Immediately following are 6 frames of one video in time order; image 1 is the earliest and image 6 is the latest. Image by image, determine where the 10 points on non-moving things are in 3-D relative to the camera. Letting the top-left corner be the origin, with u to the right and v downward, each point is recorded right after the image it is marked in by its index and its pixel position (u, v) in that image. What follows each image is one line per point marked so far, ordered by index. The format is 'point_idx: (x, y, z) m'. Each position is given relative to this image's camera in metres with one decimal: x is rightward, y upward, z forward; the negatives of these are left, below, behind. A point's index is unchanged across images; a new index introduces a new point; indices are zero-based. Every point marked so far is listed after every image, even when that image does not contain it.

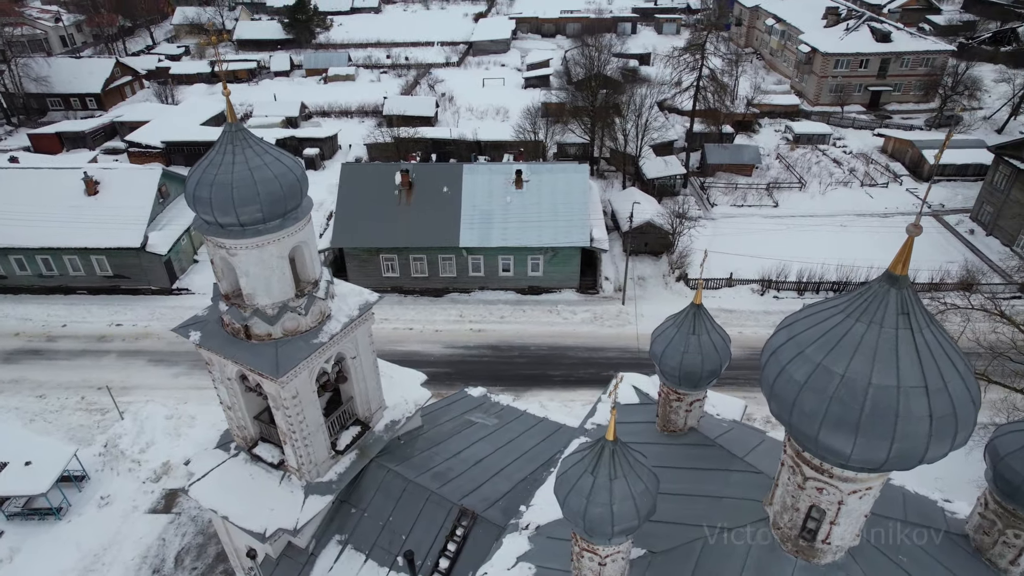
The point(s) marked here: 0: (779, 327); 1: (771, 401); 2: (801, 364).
0: (+3.2, -0.5, +7.6) m
1: (+3.0, -1.3, +7.4) m
2: (+3.1, -0.8, +7.0) m
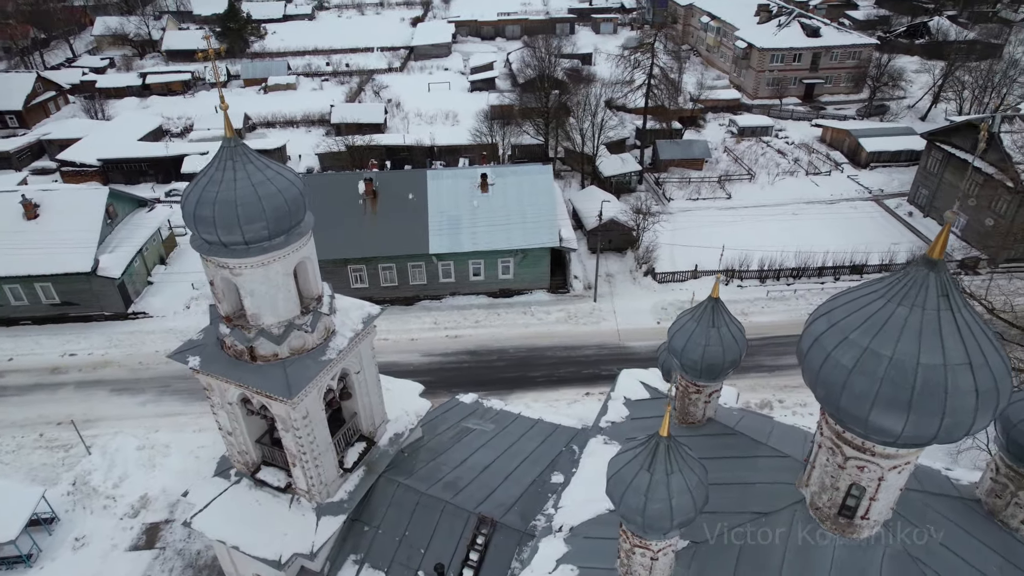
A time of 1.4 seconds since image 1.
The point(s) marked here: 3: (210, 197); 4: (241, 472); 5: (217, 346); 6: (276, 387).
0: (+3.8, -0.3, +7.9) m
1: (+3.6, -1.2, +7.7) m
2: (+3.8, -0.7, +7.3) m
3: (-4.8, +1.5, +10.4) m
4: (-5.6, -3.8, +13.6) m
5: (-5.5, -1.1, +12.1) m
6: (-4.1, -1.7, +11.3) m
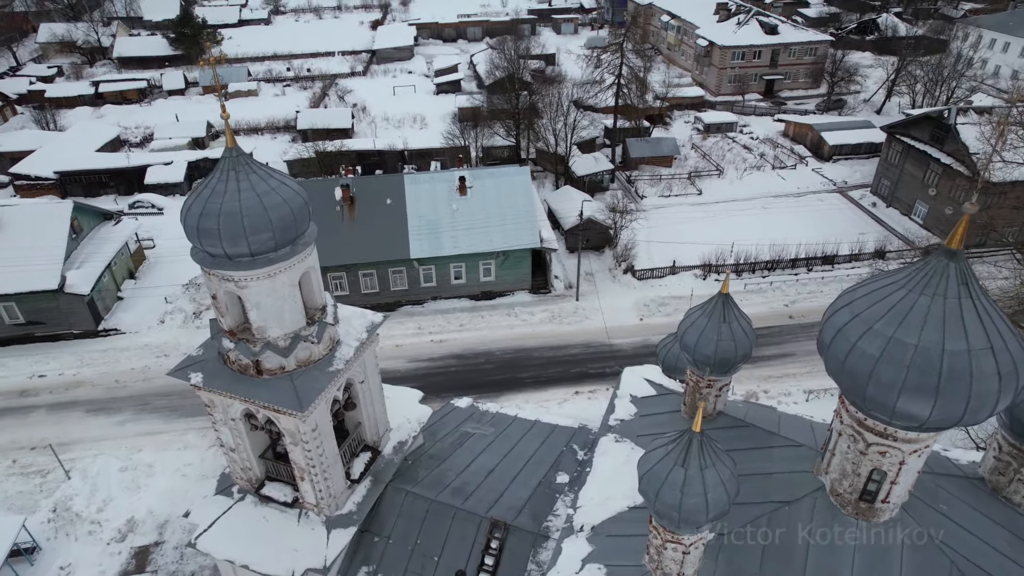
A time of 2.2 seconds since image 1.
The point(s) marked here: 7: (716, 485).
0: (+4.1, -0.2, +8.2) m
1: (+4.0, -1.1, +7.9) m
2: (+4.2, -0.6, +7.6) m
3: (-4.6, +1.2, +10.1) m
4: (-5.5, -4.1, +13.3) m
5: (-5.3, -1.3, +11.8) m
6: (-3.8, -1.9, +11.1) m
7: (+2.5, -2.4, +7.9) m
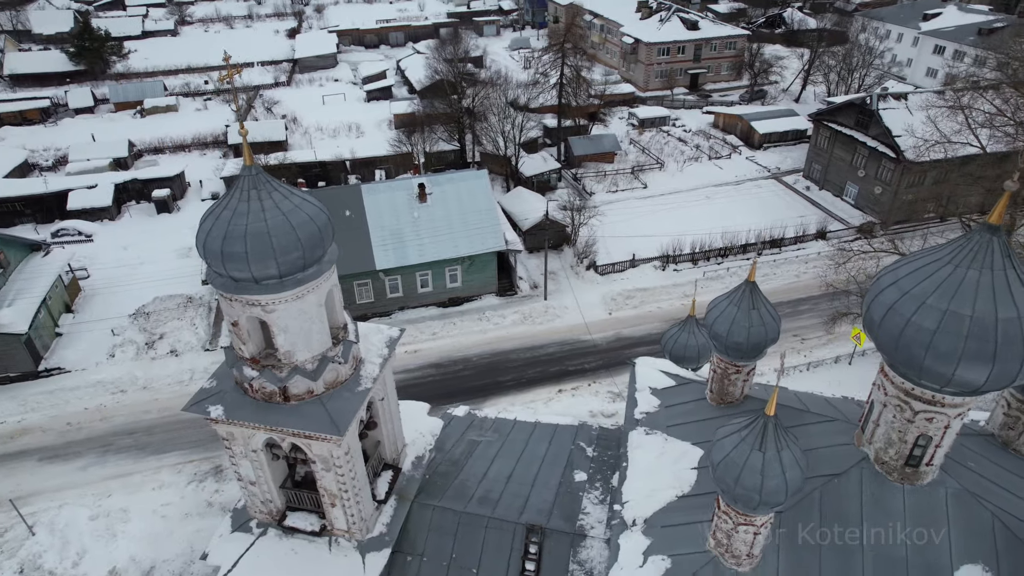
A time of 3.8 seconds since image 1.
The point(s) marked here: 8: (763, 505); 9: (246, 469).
0: (+5.0, 0.0, +8.7) m
1: (+5.0, -0.8, +8.4) m
2: (+5.1, -0.3, +8.1) m
3: (-4.0, +0.8, +9.6) m
4: (-4.8, -4.6, +12.7) m
5: (-4.7, -1.8, +11.2) m
6: (-3.1, -2.2, +10.6) m
7: (+3.5, -2.2, +8.2) m
8: (+3.2, -2.8, +8.3) m
9: (-4.9, -3.3, +12.0) m
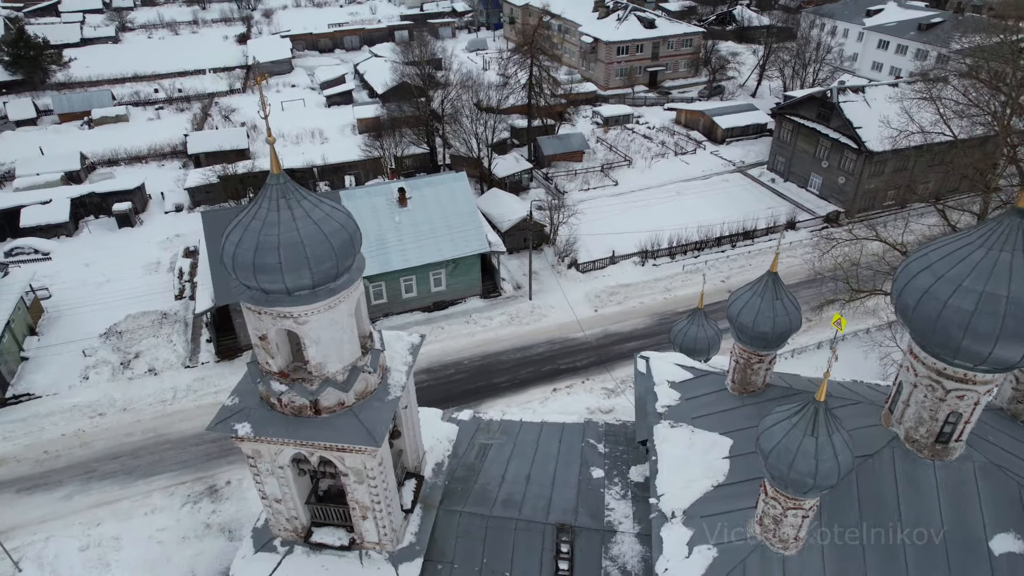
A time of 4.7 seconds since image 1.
0: (+5.6, +0.2, +9.0) m
1: (+5.7, -0.6, +8.8) m
2: (+5.8, -0.1, +8.4) m
3: (-3.5, +0.7, +9.3) m
4: (-4.2, -4.8, +12.3) m
5: (-4.1, -2.0, +10.9) m
6: (-2.5, -2.4, +10.4) m
7: (+4.3, -2.1, +8.5) m
8: (+4.0, -2.6, +8.5) m
9: (-4.3, -3.6, +11.7) m
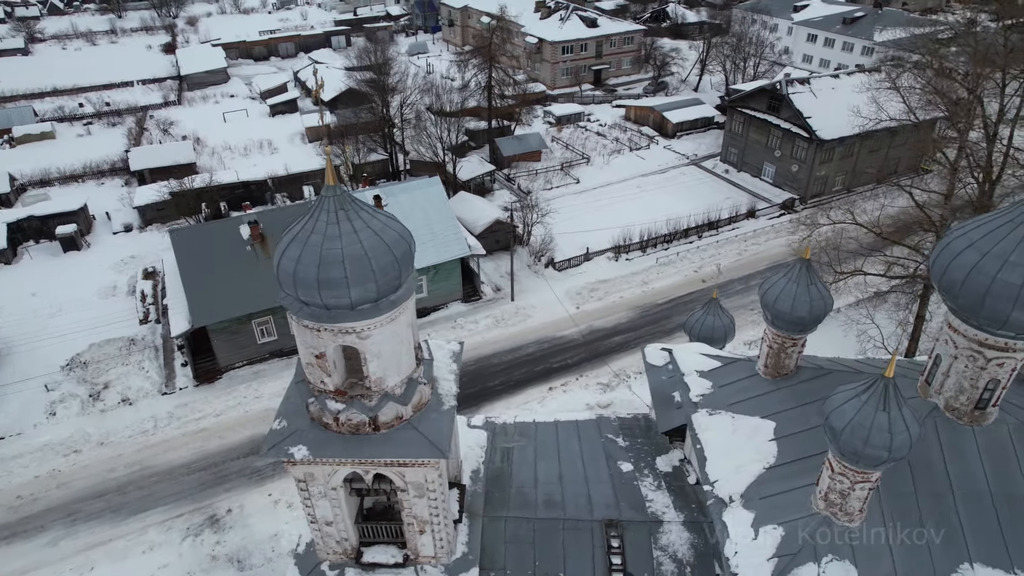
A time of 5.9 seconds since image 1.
0: (+6.6, +0.6, +9.6) m
1: (+6.7, -0.3, +9.4) m
2: (+6.9, +0.3, +9.0) m
3: (-2.5, +0.4, +9.0) m
4: (-3.2, -5.1, +12.0) m
5: (-3.1, -2.3, +10.5) m
6: (-1.4, -2.5, +10.2) m
7: (+5.5, -1.8, +8.9) m
8: (+5.2, -2.4, +9.0) m
9: (-3.3, -3.8, +11.3) m
